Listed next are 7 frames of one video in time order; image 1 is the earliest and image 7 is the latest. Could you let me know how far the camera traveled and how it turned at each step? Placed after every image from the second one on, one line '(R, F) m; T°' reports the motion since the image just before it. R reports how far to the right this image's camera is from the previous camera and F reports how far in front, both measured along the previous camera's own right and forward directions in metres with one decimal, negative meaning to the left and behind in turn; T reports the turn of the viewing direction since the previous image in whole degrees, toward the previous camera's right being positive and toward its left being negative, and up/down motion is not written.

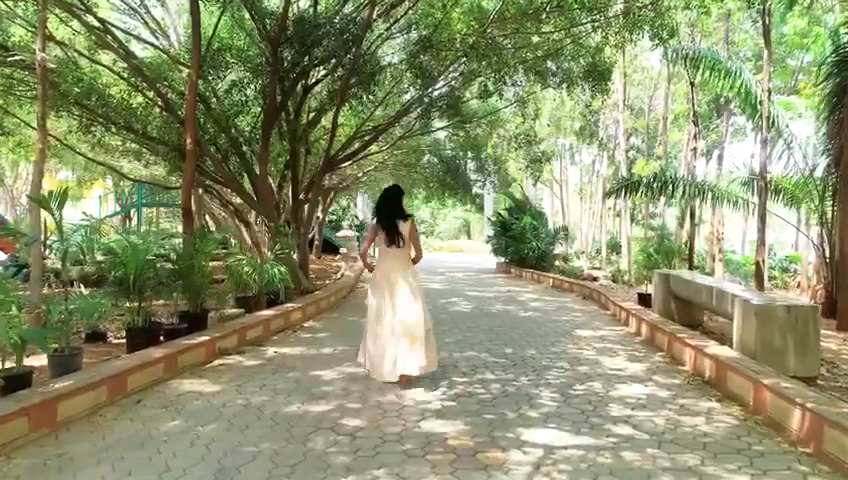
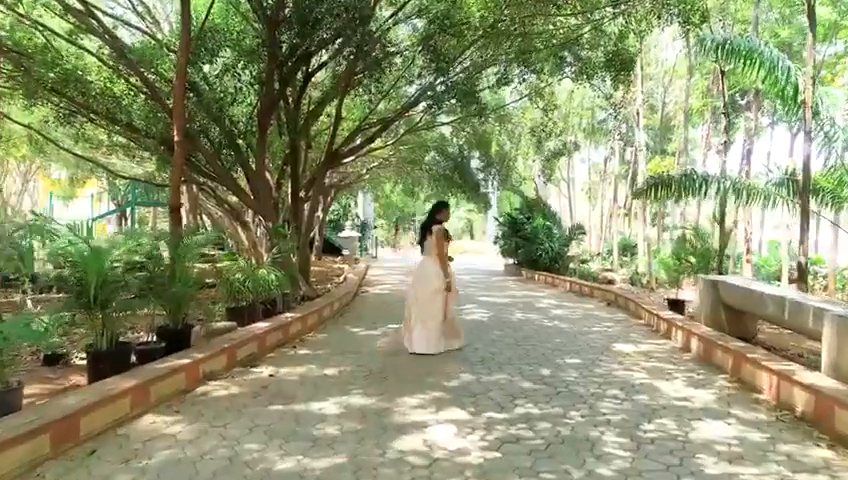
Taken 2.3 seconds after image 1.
(-0.2, +0.9) m; 0°
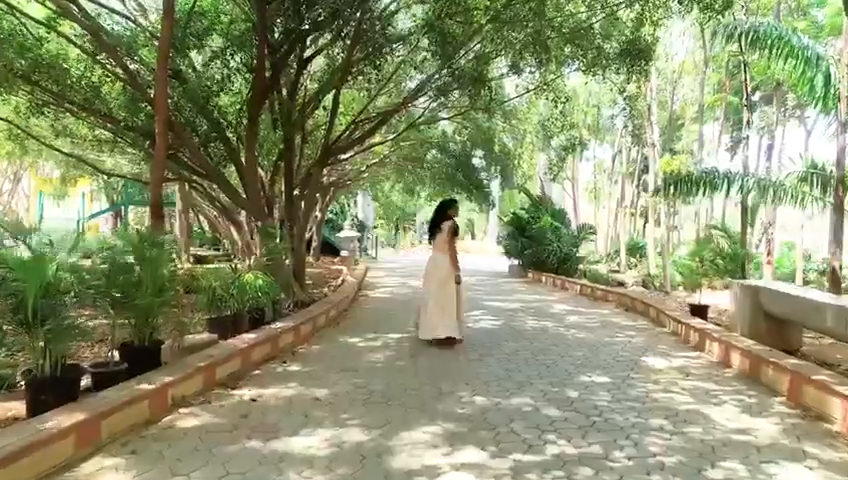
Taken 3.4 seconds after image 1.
(-0.1, +0.7) m; 0°
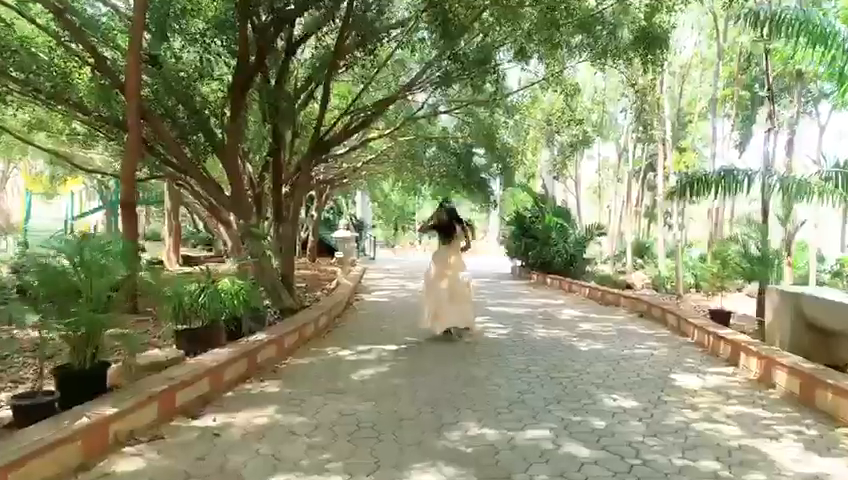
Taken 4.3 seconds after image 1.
(0.0, +0.7) m; 0°
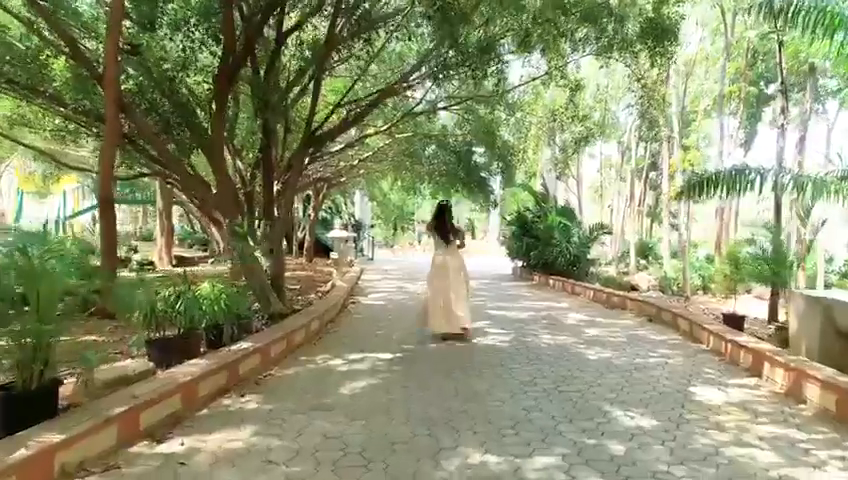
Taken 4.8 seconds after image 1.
(0.0, +0.4) m; 0°
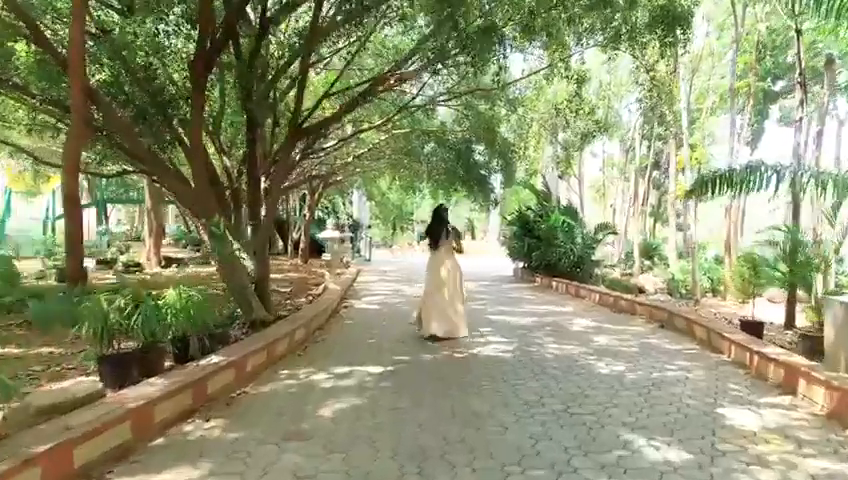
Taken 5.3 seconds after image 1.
(+0.1, +0.6) m; 0°
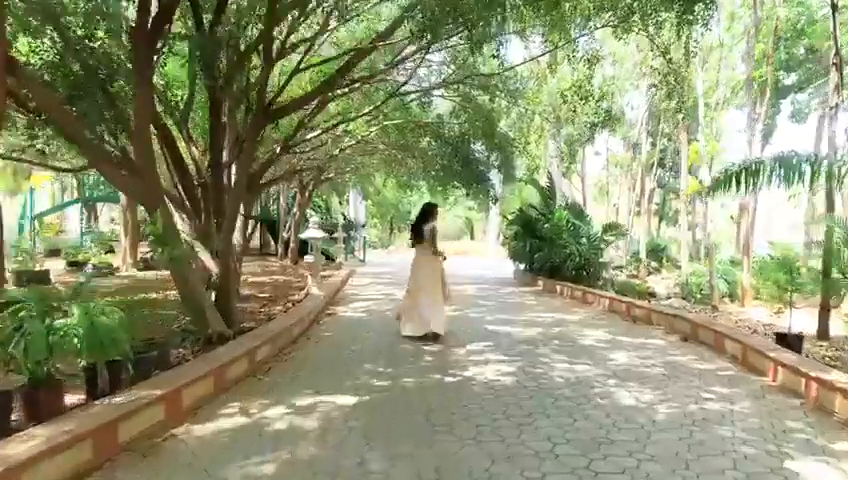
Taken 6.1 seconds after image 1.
(+0.1, +1.0) m; 0°
